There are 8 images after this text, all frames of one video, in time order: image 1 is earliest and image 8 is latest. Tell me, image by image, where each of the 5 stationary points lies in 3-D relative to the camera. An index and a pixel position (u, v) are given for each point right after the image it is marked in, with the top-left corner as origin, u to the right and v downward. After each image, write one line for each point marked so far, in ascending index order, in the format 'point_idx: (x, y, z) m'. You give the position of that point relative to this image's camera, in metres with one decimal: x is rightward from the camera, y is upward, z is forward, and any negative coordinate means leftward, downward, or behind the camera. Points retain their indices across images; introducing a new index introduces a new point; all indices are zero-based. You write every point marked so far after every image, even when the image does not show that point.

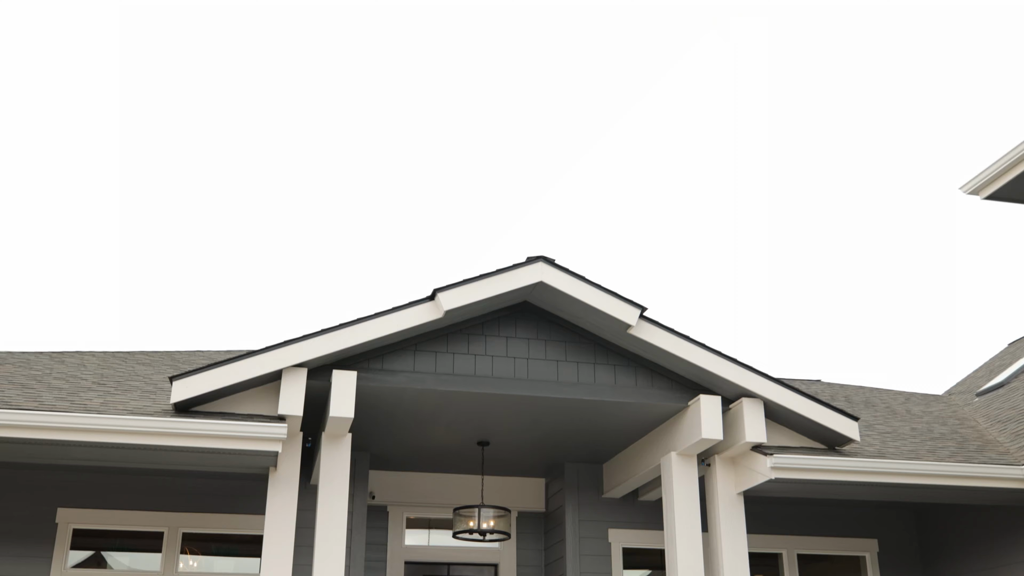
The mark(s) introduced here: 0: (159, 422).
0: (-1.9, -0.7, +5.8) m
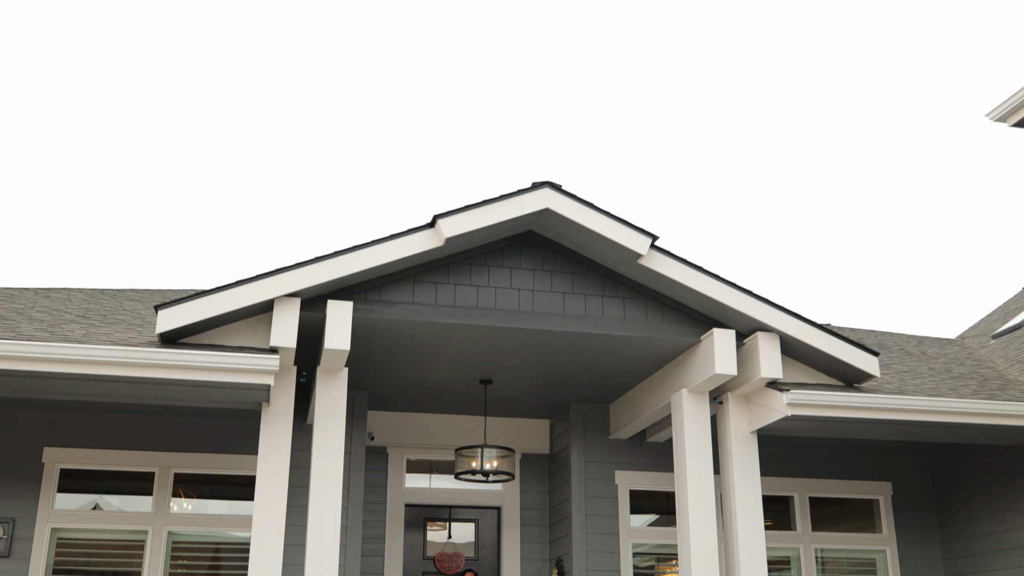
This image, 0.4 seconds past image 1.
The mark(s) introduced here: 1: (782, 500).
0: (-1.9, -0.3, +5.5) m
1: (+2.1, -1.7, +8.5) m
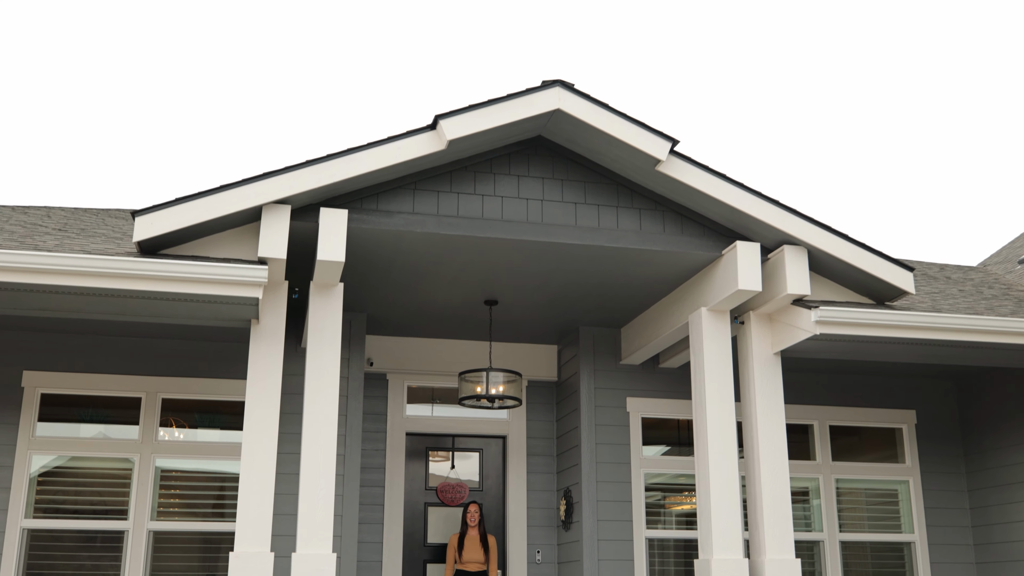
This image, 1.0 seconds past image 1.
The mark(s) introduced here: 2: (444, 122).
0: (-1.8, +0.1, +5.1) m
1: (+2.2, -1.1, +8.1) m
2: (-0.3, +0.8, +5.5) m
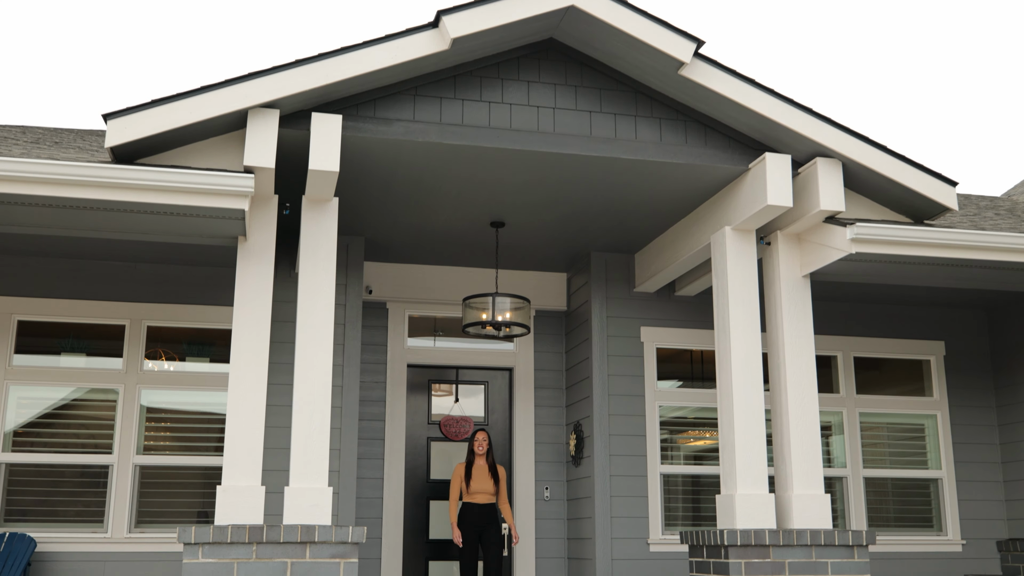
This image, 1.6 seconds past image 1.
0: (-1.8, +0.5, +4.6) m
1: (+2.2, -0.5, +7.7) m
2: (-0.3, +1.3, +5.0) m
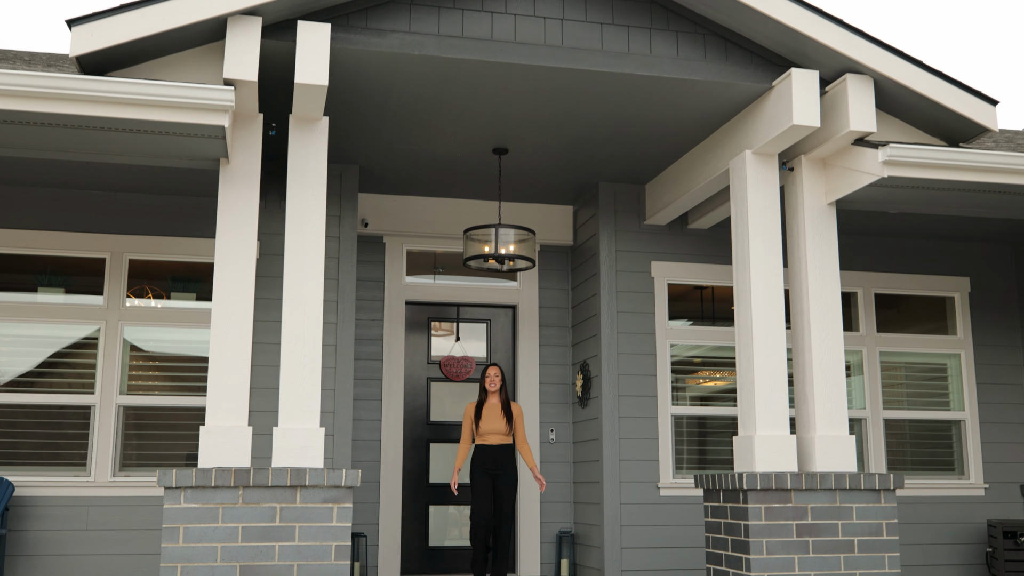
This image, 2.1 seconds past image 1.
0: (-1.8, +0.8, +4.2) m
1: (+2.2, -0.1, +7.3) m
2: (-0.3, +1.6, +4.6) m
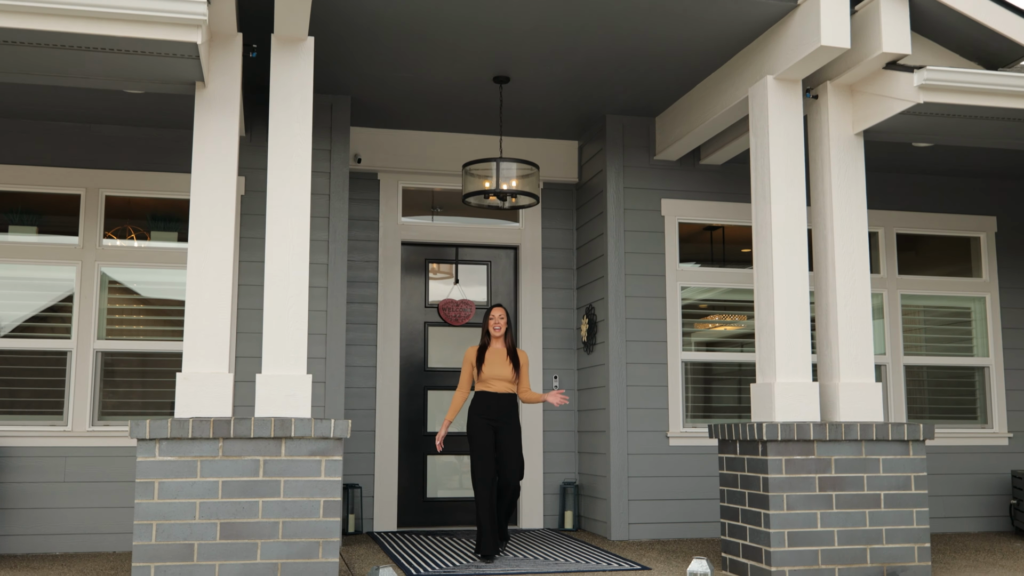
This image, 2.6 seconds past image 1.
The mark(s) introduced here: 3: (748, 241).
0: (-1.8, +1.0, +3.8) m
1: (+2.3, +0.3, +6.9) m
2: (-0.3, +1.8, +4.1) m
3: (+1.5, +0.3, +6.8) m
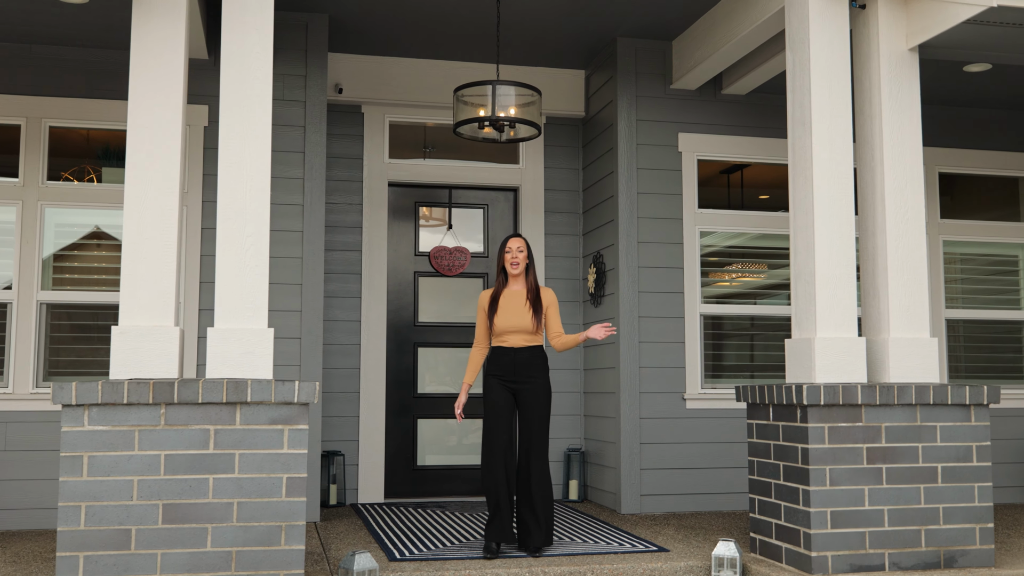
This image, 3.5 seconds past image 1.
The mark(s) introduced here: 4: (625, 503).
0: (-1.8, +1.2, +3.1) m
1: (+2.2, +0.6, +6.2) m
2: (-0.3, +2.0, +3.4) m
3: (+1.5, +0.6, +6.1) m
4: (+0.6, -1.1, +5.6) m
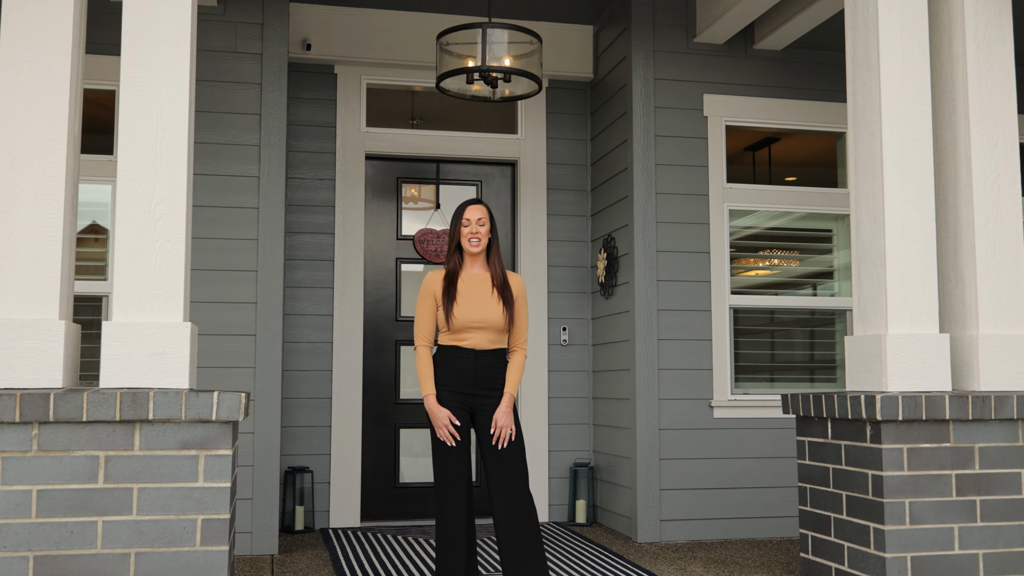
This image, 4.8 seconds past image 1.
0: (-1.8, +1.3, +2.2) m
1: (+2.2, +0.7, +5.4) m
2: (-0.3, +2.1, +2.5) m
3: (+1.4, +0.6, +5.3) m
4: (+0.6, -1.1, +4.7) m
